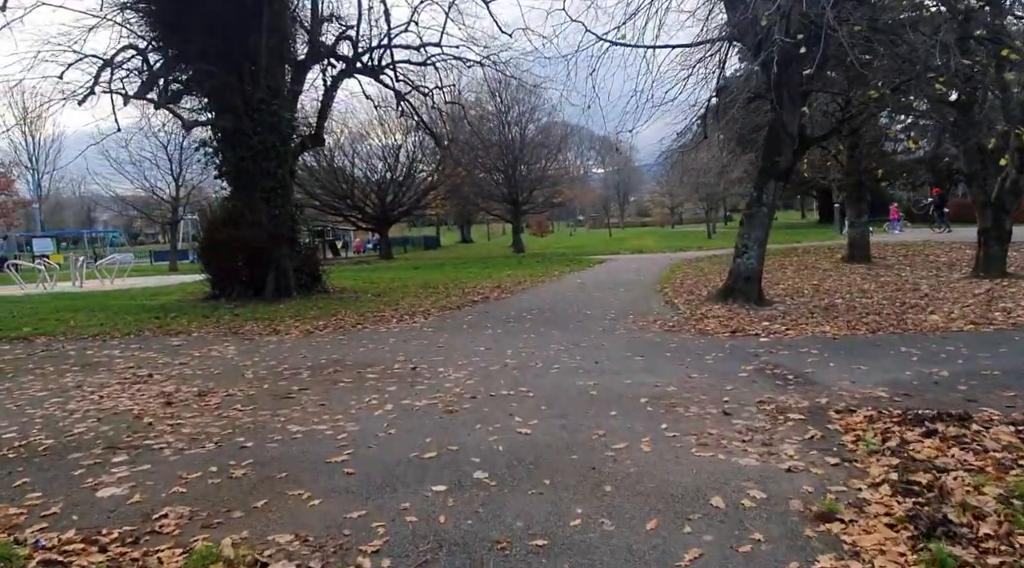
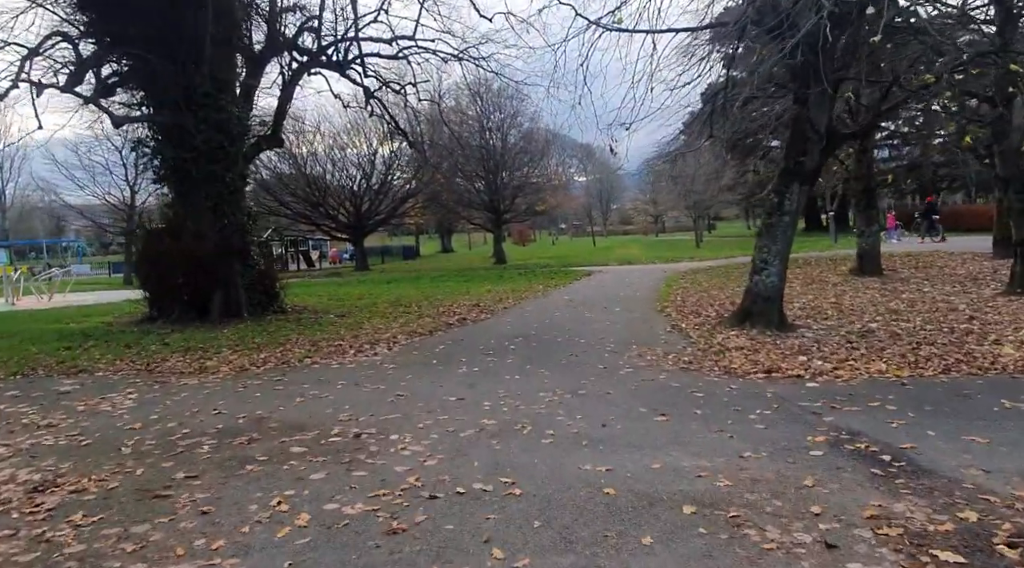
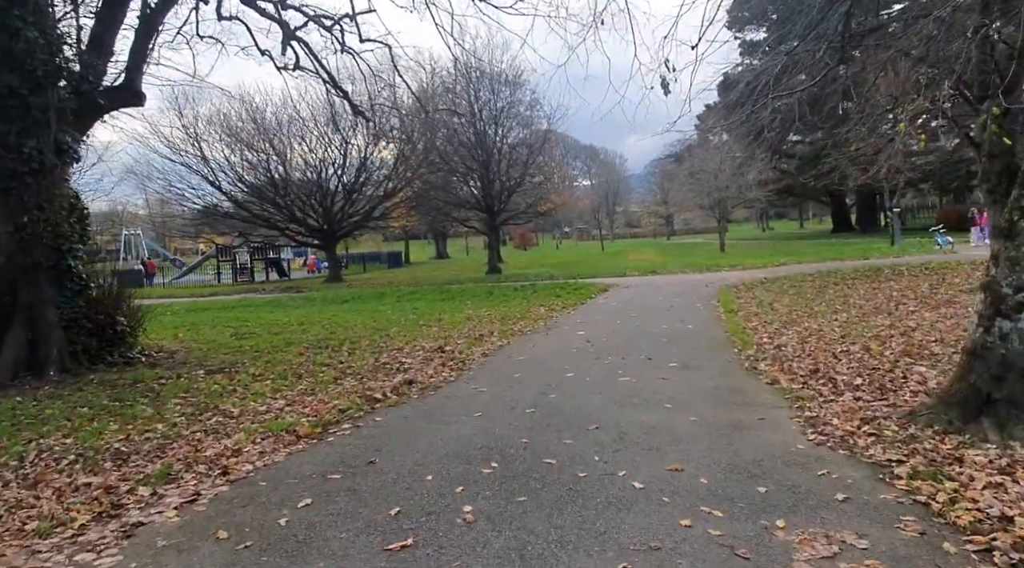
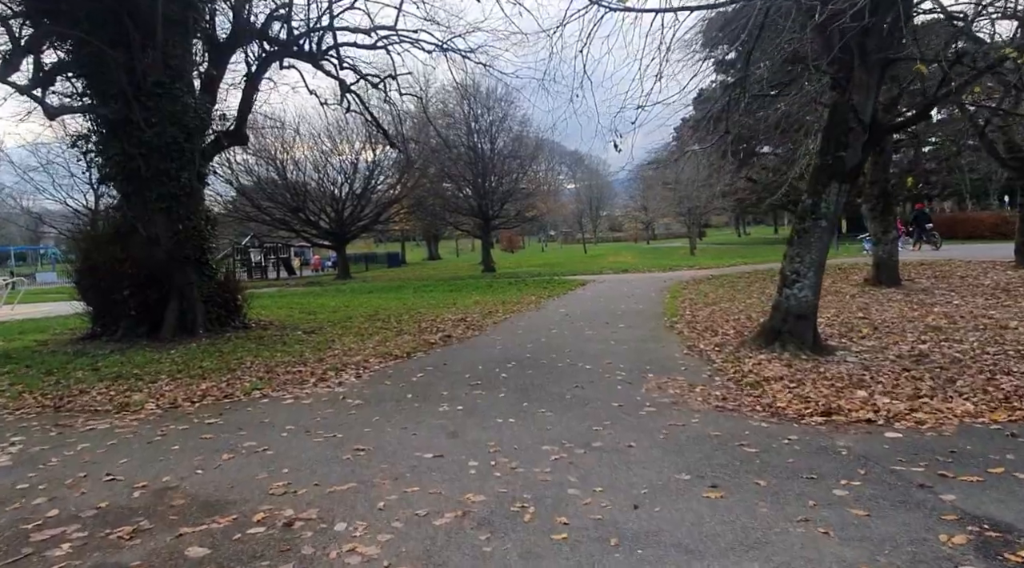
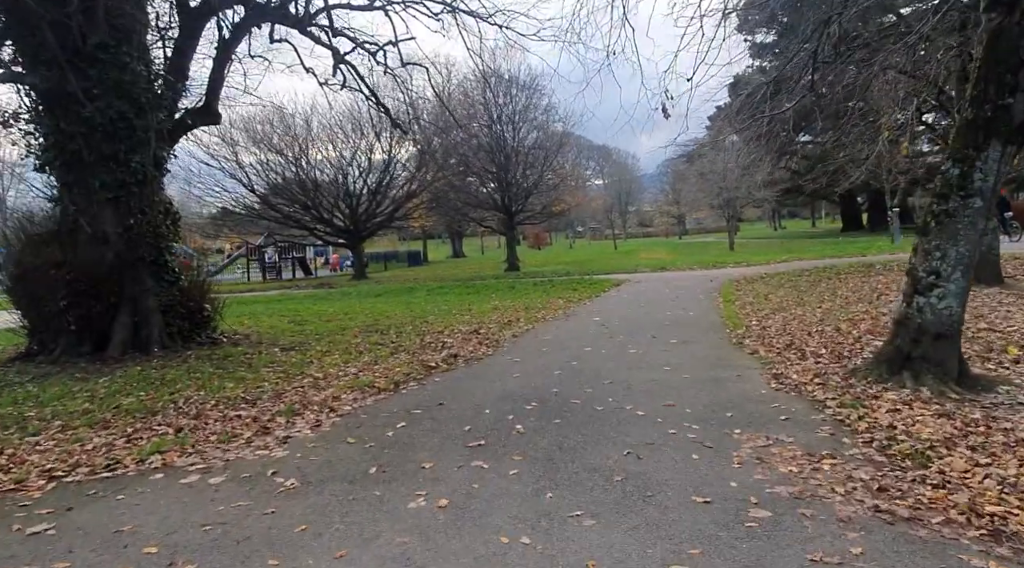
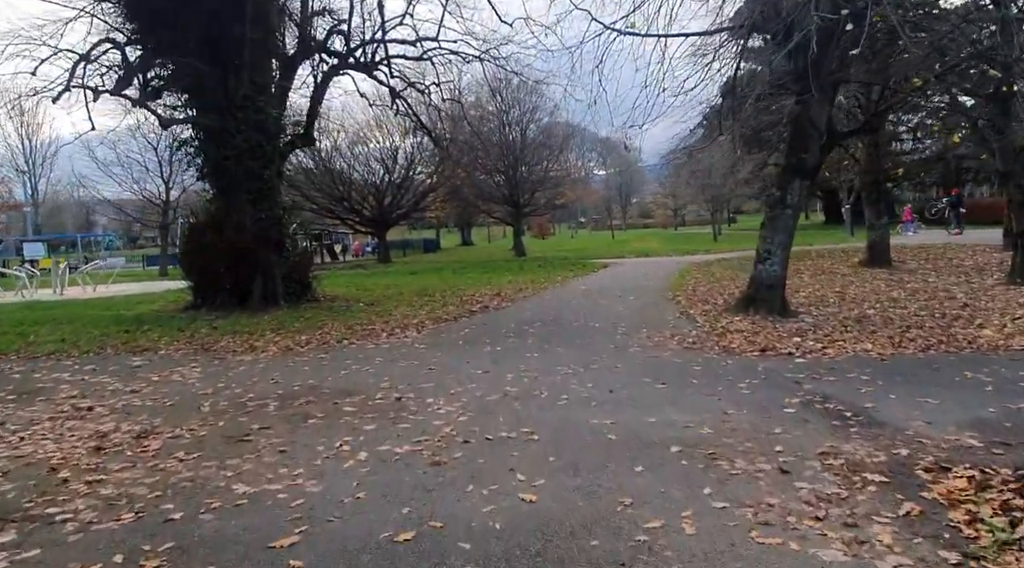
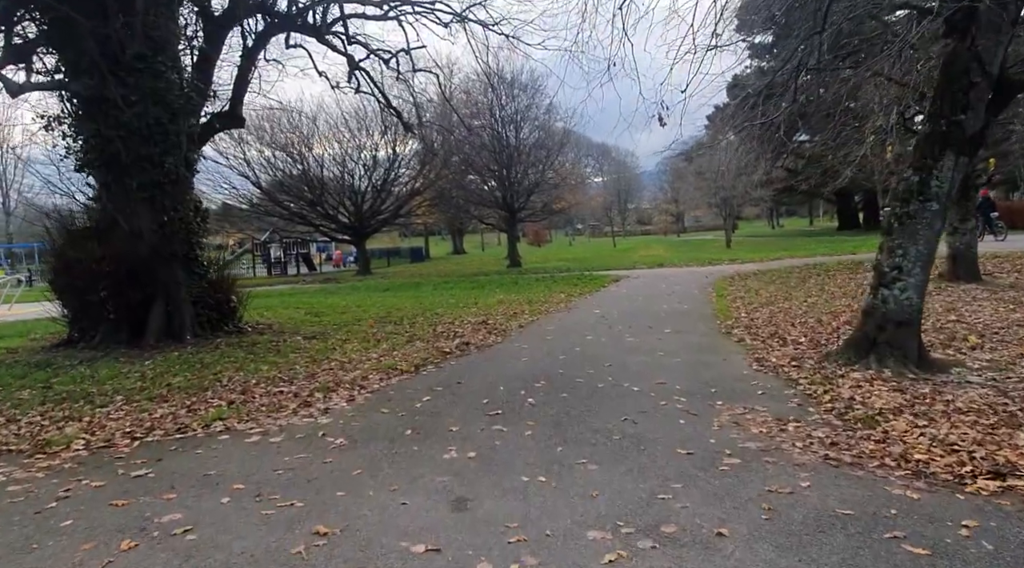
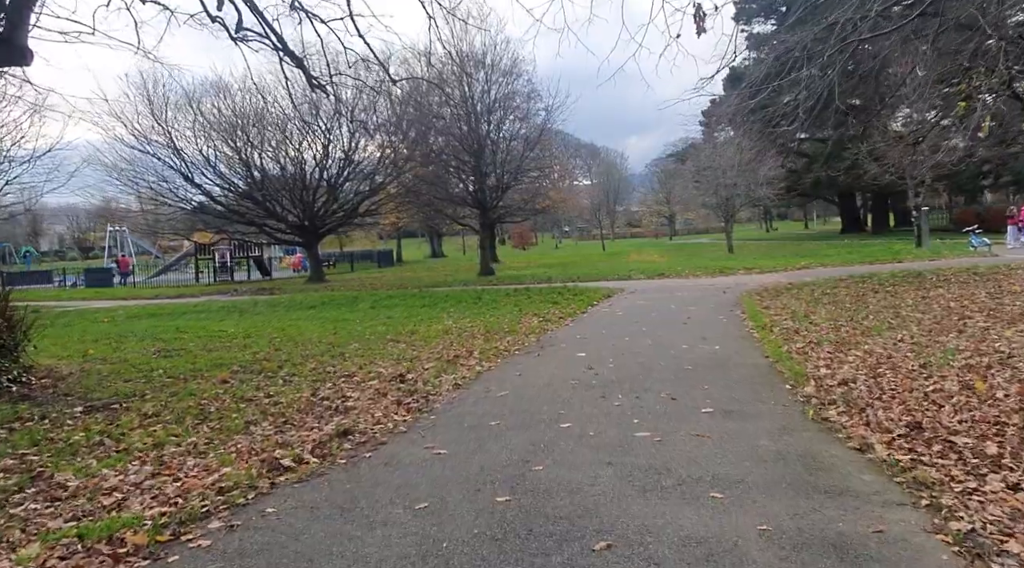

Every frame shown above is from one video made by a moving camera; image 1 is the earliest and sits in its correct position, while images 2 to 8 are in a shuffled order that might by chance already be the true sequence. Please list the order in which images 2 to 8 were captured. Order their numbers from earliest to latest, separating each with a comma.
6, 2, 4, 7, 5, 3, 8
